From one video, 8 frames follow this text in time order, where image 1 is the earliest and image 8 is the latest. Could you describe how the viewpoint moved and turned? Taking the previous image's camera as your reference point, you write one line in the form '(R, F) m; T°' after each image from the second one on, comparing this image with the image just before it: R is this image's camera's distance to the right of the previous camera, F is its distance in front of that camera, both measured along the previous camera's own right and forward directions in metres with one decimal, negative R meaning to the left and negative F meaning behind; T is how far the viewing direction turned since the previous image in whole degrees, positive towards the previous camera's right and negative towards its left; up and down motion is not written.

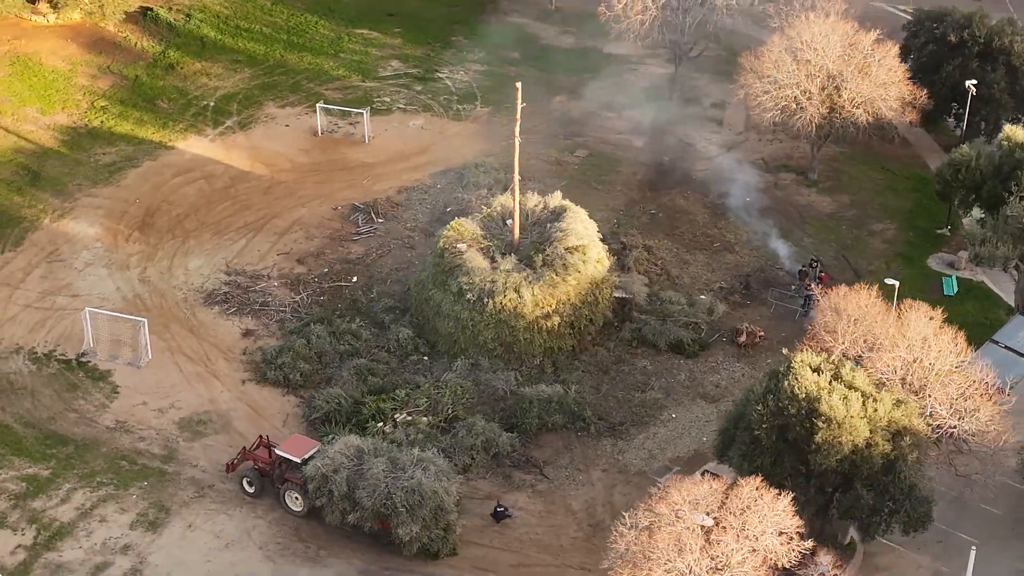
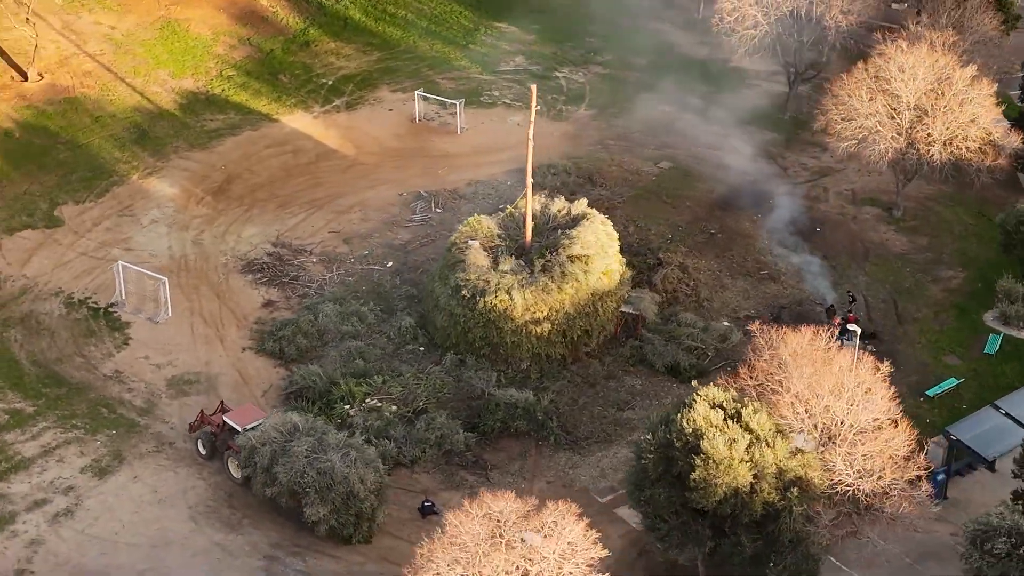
(+5.5, +0.7) m; -11°
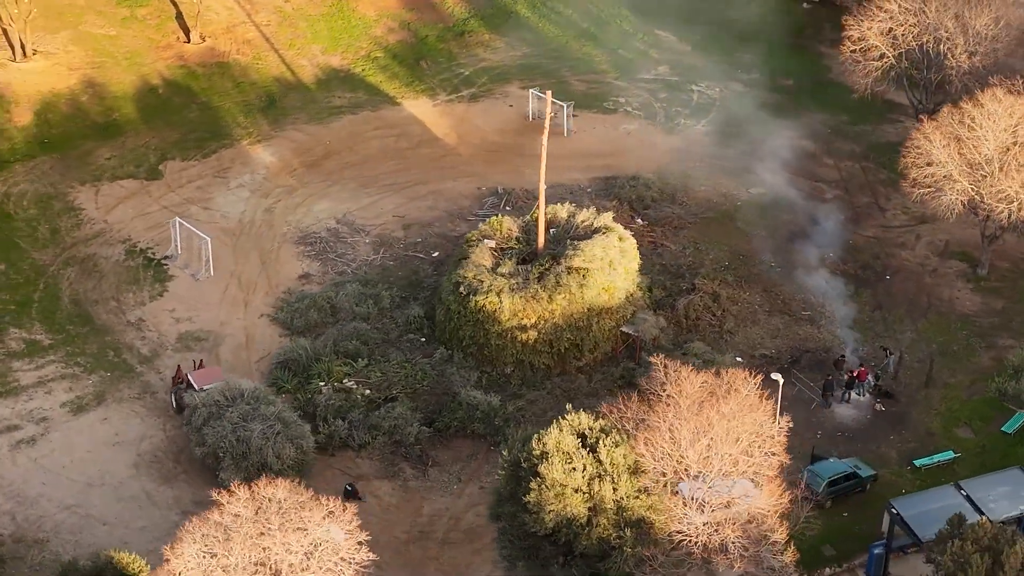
(+6.2, +0.8) m; -13°
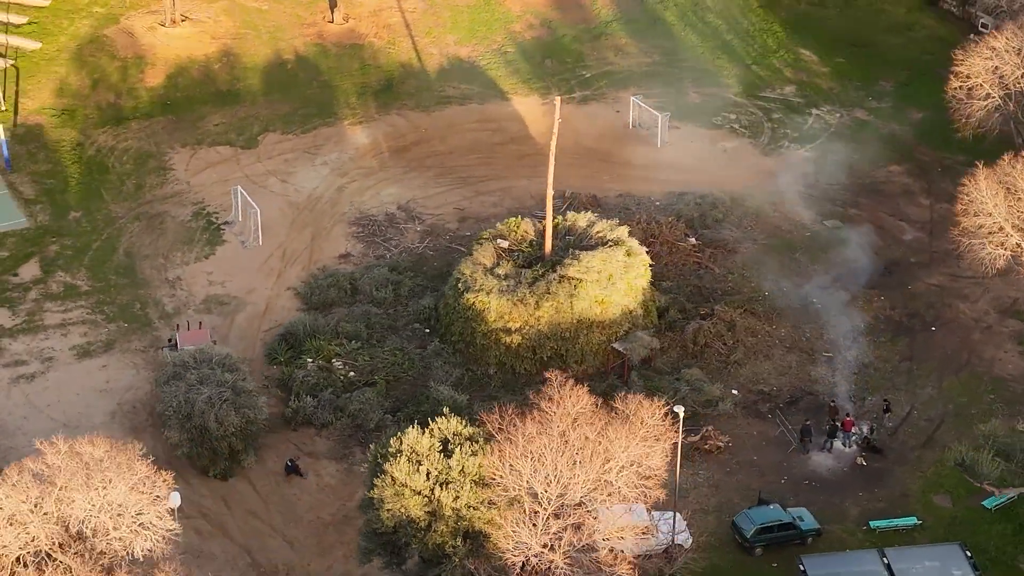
(+5.6, +0.7) m; -12°
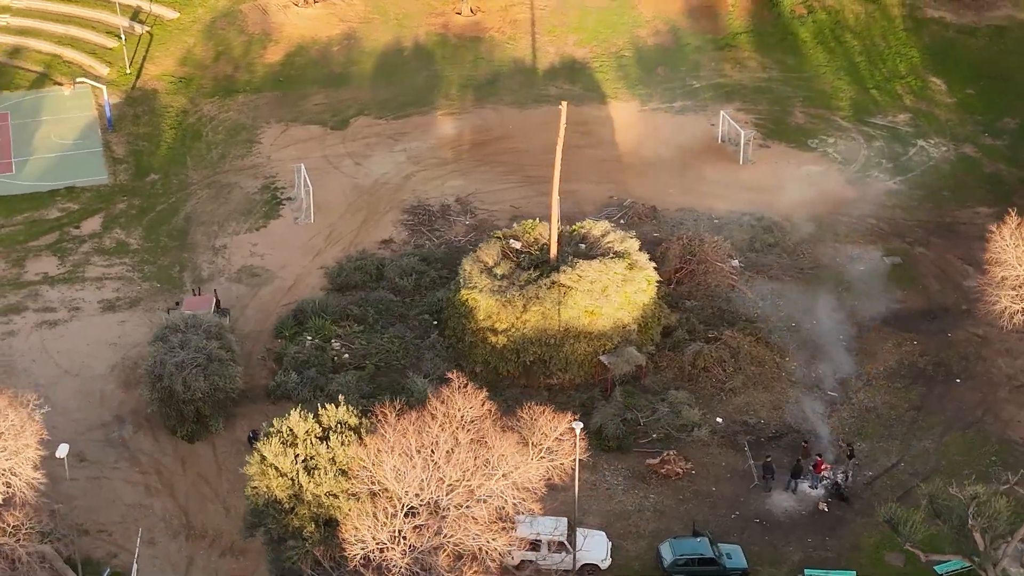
(+5.0, +0.5) m; -10°
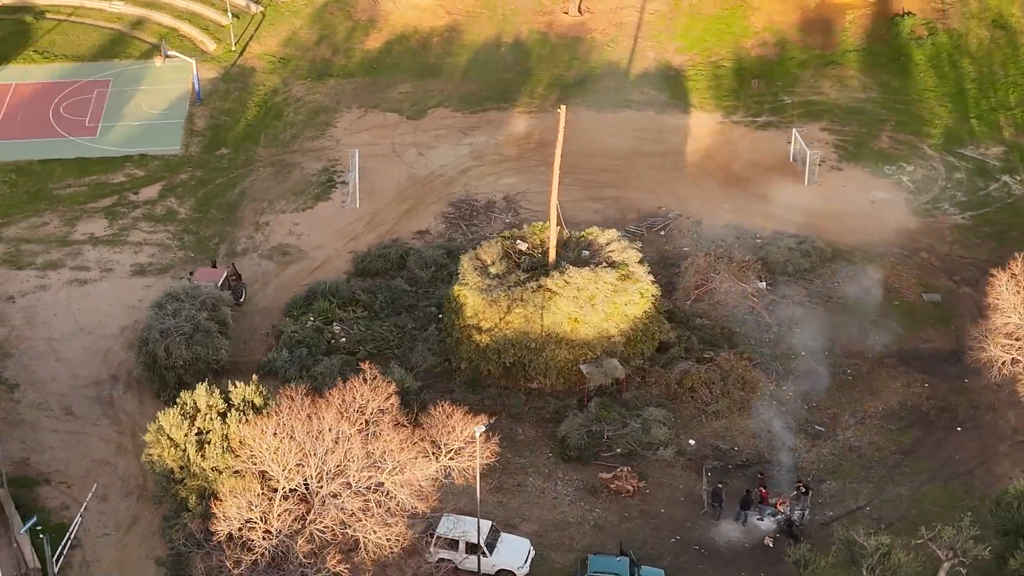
(+4.4, +0.4) m; -9°
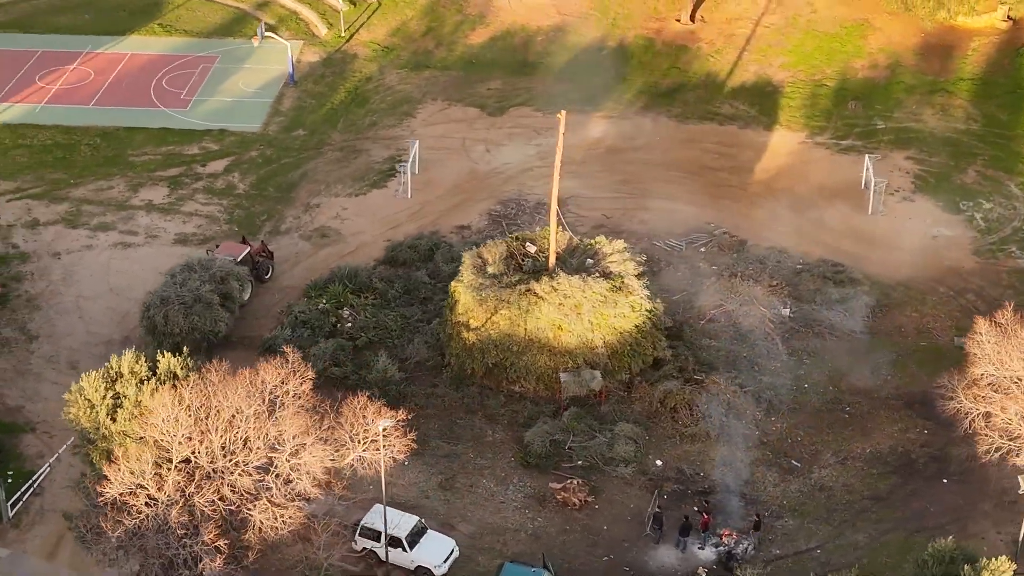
(+4.4, +0.4) m; -9°
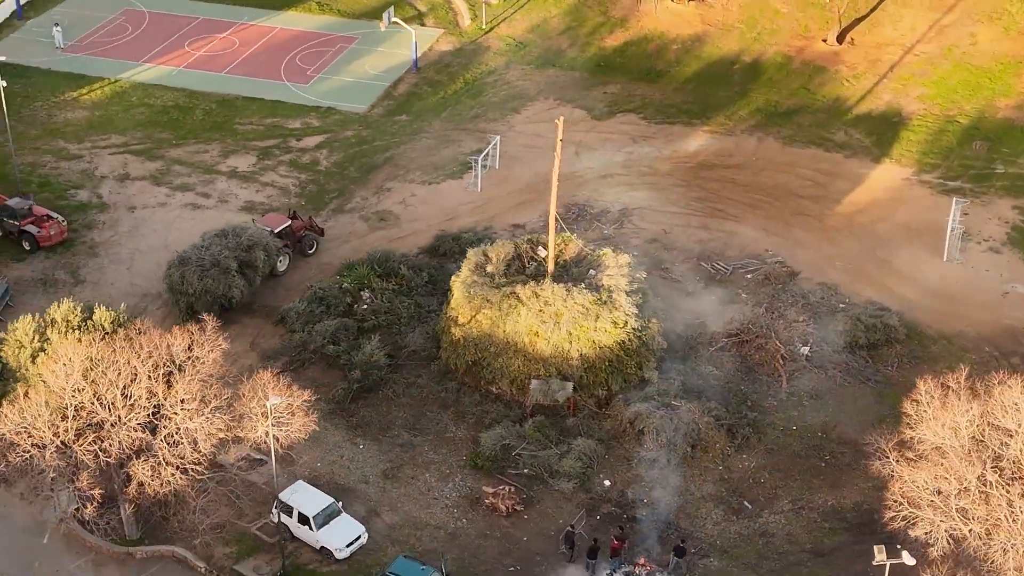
(+5.7, +0.7) m; -12°
